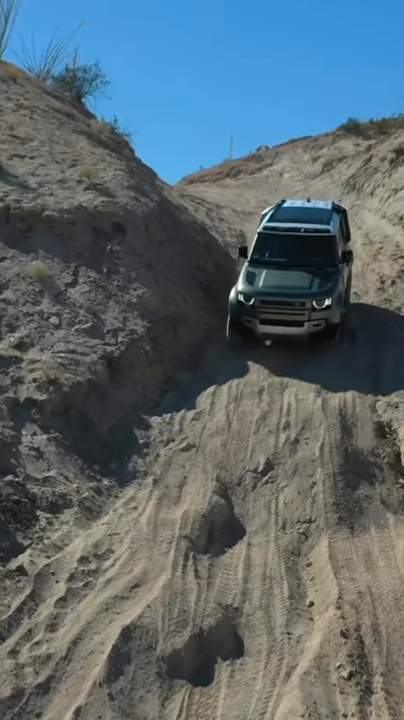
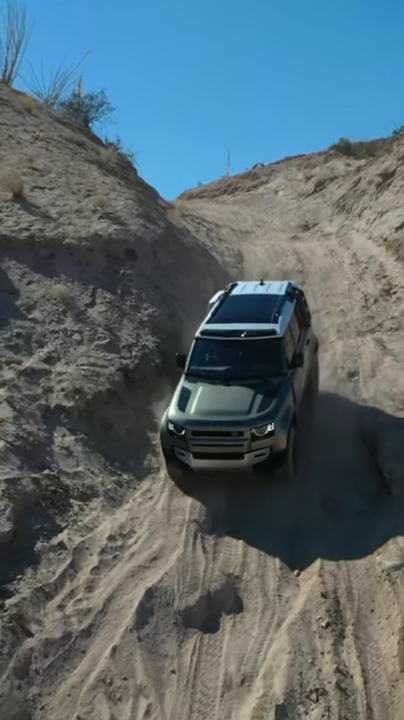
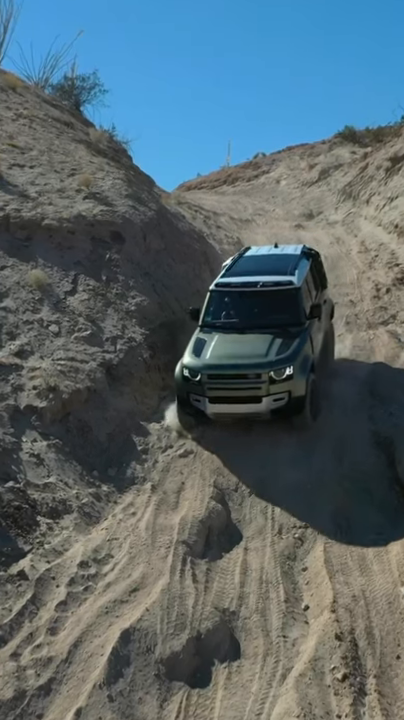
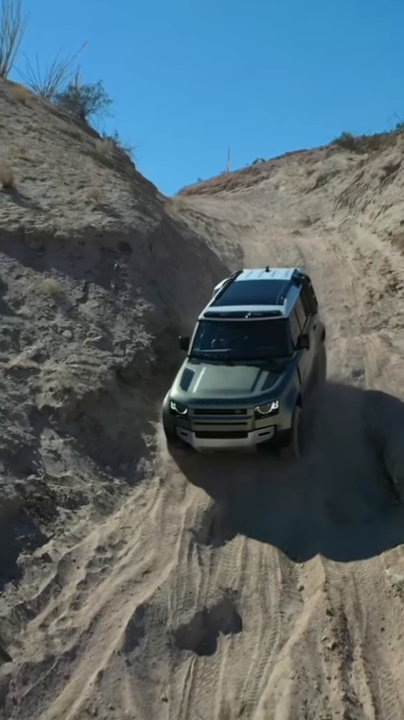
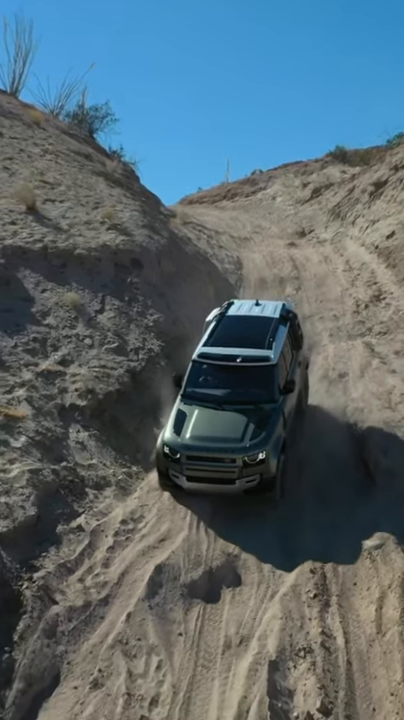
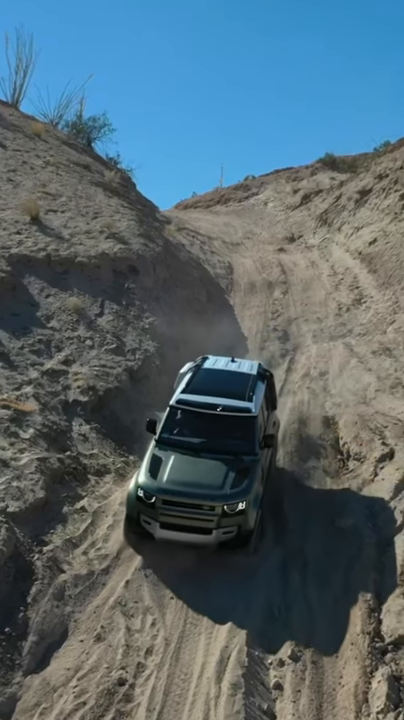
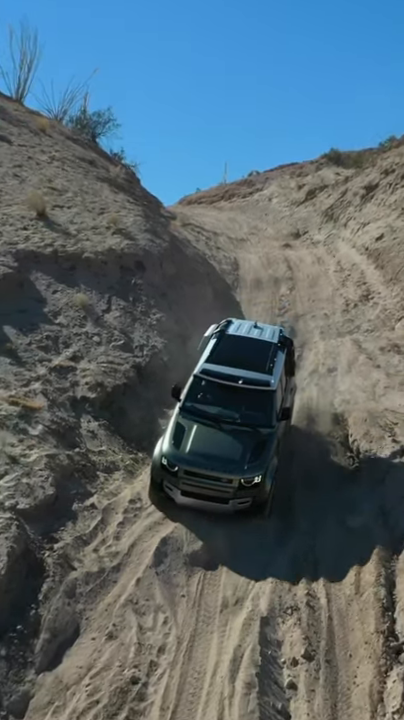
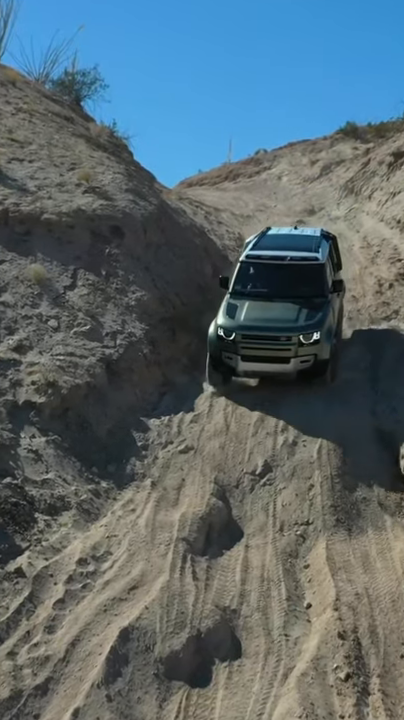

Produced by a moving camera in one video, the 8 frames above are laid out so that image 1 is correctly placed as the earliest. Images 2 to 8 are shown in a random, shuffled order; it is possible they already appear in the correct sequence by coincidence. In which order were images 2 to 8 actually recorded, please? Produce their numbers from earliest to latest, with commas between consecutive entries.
8, 3, 4, 2, 5, 7, 6
